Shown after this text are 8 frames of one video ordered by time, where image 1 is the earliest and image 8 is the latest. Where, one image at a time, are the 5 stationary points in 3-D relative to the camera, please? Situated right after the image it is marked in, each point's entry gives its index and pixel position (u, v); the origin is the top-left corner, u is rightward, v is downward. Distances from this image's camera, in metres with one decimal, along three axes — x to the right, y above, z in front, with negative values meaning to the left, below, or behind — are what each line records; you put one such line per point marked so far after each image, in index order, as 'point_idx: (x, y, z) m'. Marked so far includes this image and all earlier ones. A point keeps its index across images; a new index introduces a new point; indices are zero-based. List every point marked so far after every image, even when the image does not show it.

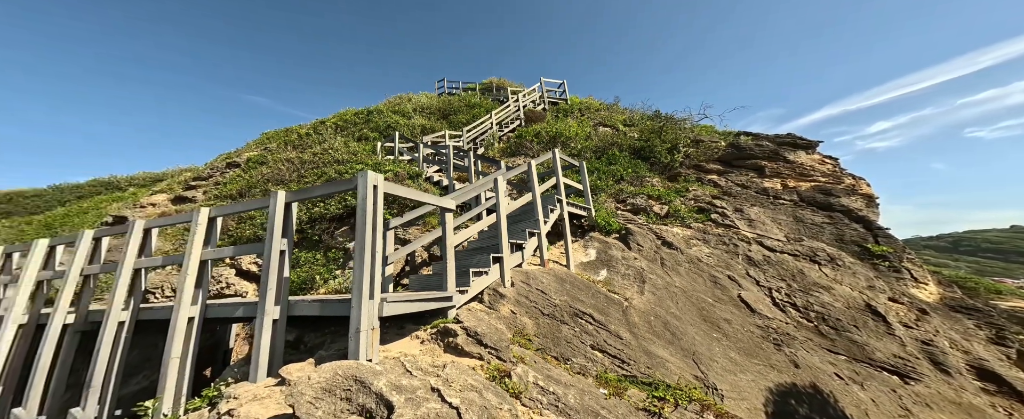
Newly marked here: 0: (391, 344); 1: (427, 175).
0: (-1.3, -1.5, +3.4) m
1: (-2.4, +1.0, +8.2) m
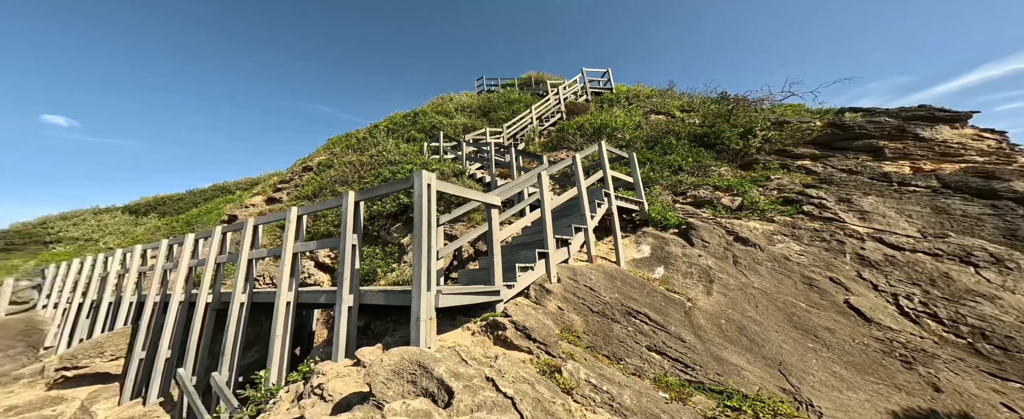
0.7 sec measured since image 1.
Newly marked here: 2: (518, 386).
0: (-0.8, -1.5, +3.6) m
1: (-1.2, +1.0, +8.4) m
2: (0.0, -1.0, +1.8) m
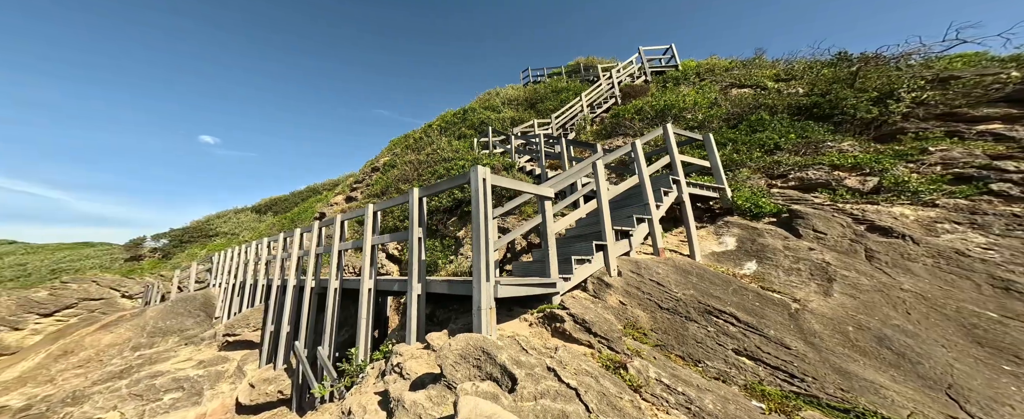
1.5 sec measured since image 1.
0: (-0.1, -1.4, +3.7) m
1: (+0.2, +1.3, +8.4) m
2: (+0.4, -1.0, +1.8) m
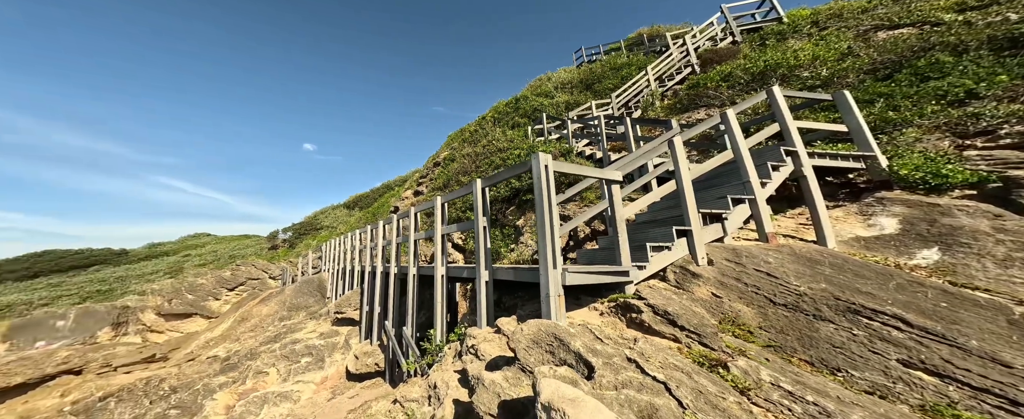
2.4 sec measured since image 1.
0: (+0.7, -1.2, +3.6) m
1: (+1.8, +1.6, +8.1) m
2: (+0.9, -0.9, +1.6) m
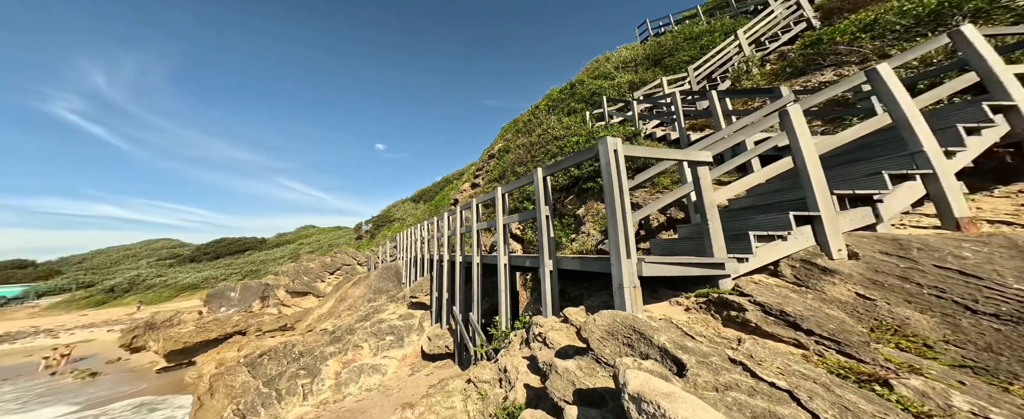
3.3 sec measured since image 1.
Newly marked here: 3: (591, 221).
0: (+1.6, -1.1, +3.4) m
1: (+3.5, +1.9, +7.5) m
2: (+1.3, -0.8, +1.4) m
3: (+2.1, -0.3, +7.8) m
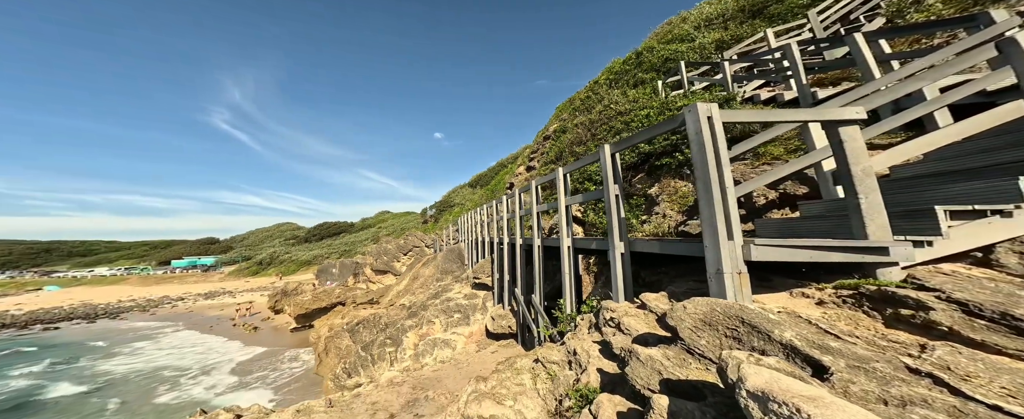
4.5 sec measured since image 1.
0: (+2.5, -0.9, +2.9) m
1: (+5.0, +2.4, +6.5) m
2: (+1.8, -0.7, +1.0) m
3: (+3.8, +0.2, +7.1) m
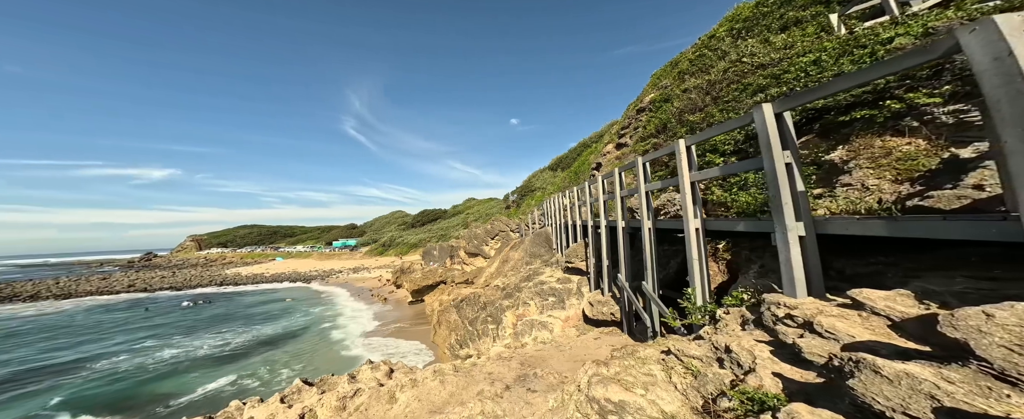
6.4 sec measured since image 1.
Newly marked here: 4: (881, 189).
0: (+4.2, -0.6, +1.7) m
1: (+7.6, +3.0, +4.2) m
2: (+3.1, -0.5, +0.1) m
3: (+6.6, +0.7, +5.3) m
4: (+6.4, +0.3, +5.0) m
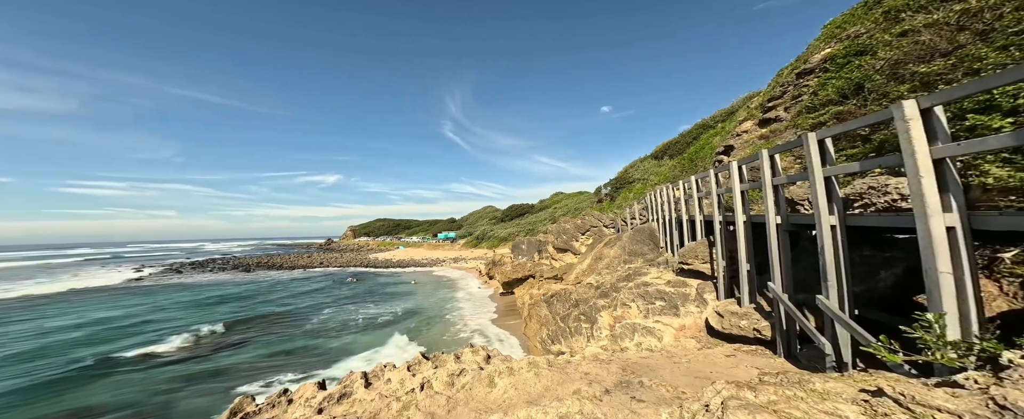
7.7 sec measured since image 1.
0: (+5.6, -0.5, -0.4) m
1: (+9.5, +3.1, +0.9) m
2: (+4.0, -0.5, -1.6) m
3: (+9.0, +0.9, +2.3) m
4: (+8.7, +0.5, +2.1) m
